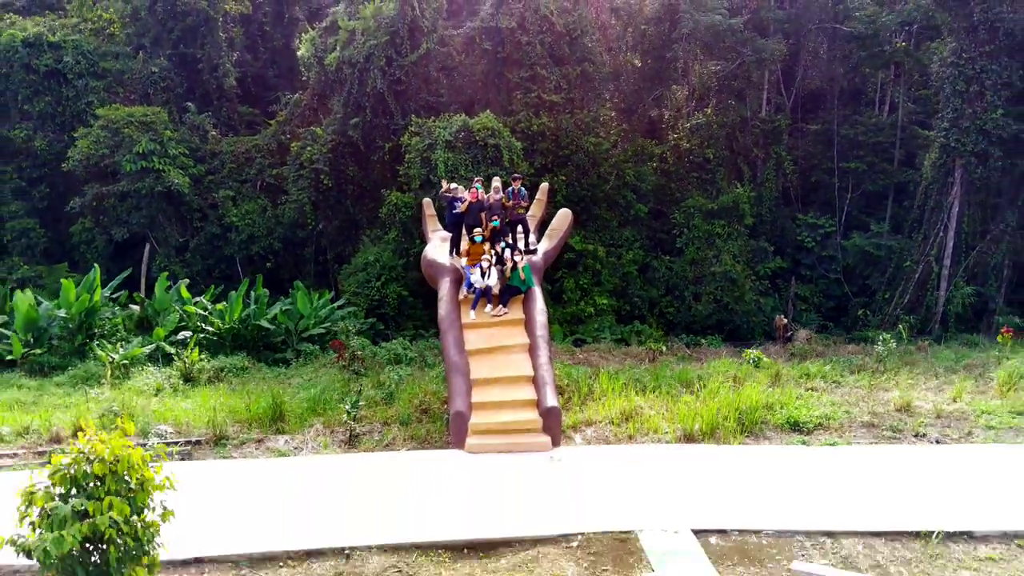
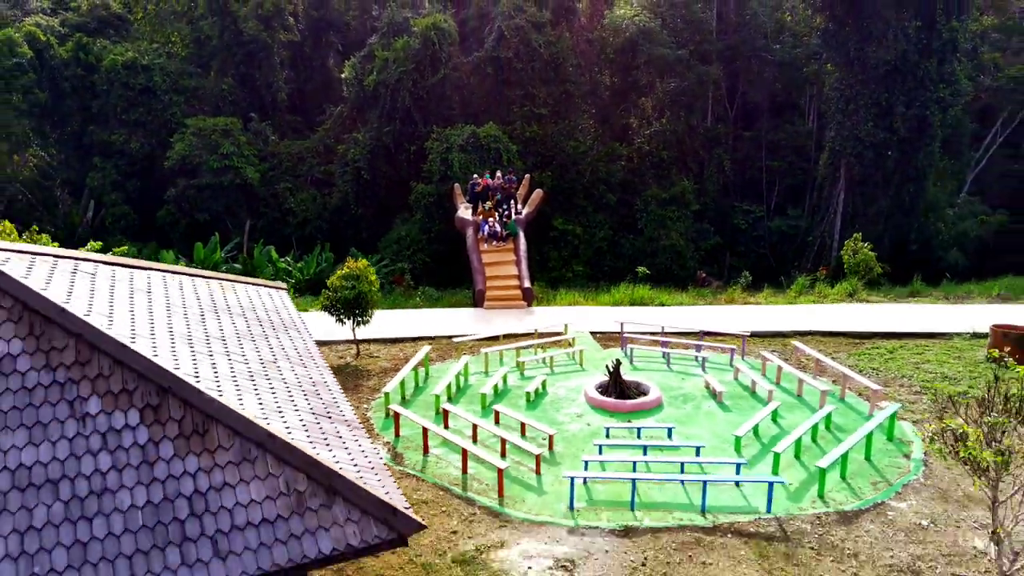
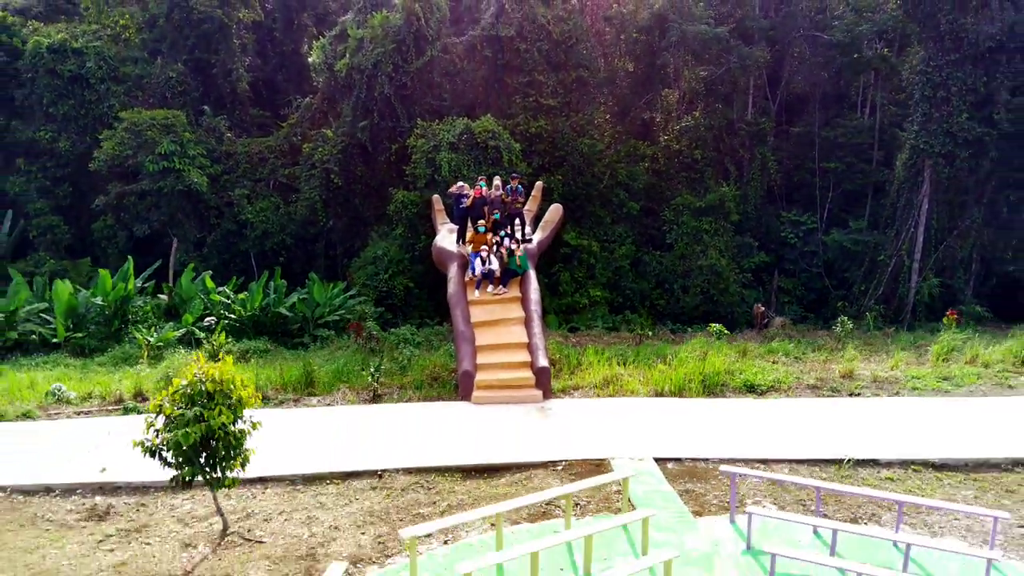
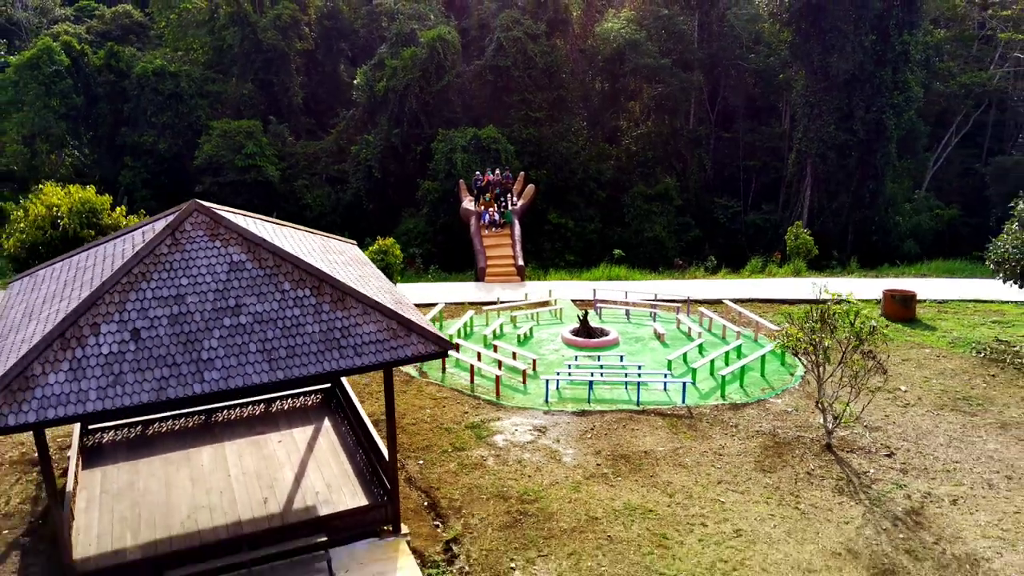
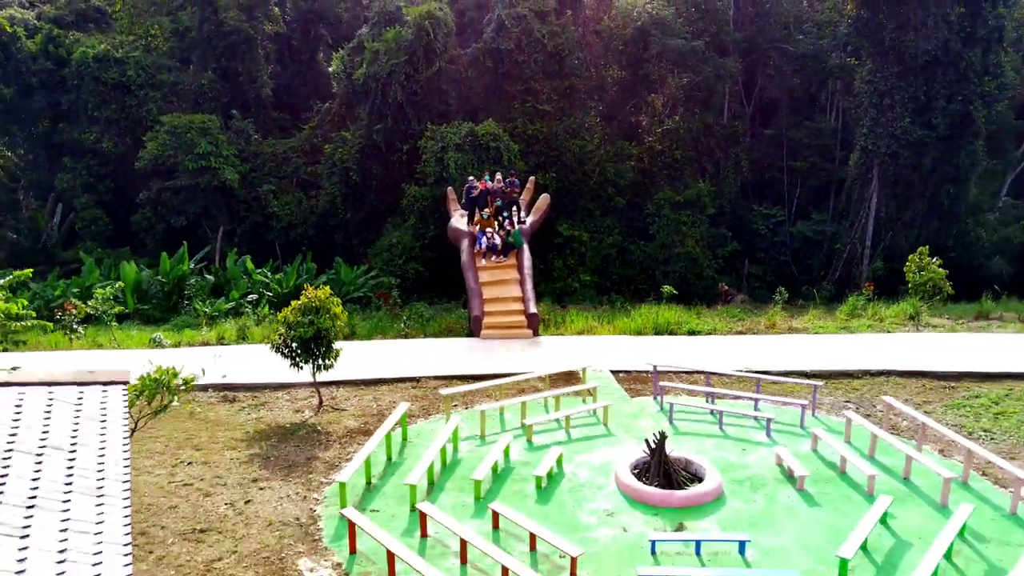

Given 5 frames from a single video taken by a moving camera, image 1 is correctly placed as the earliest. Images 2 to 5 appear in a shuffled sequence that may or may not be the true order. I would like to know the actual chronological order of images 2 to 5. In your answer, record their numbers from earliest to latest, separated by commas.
3, 5, 2, 4
